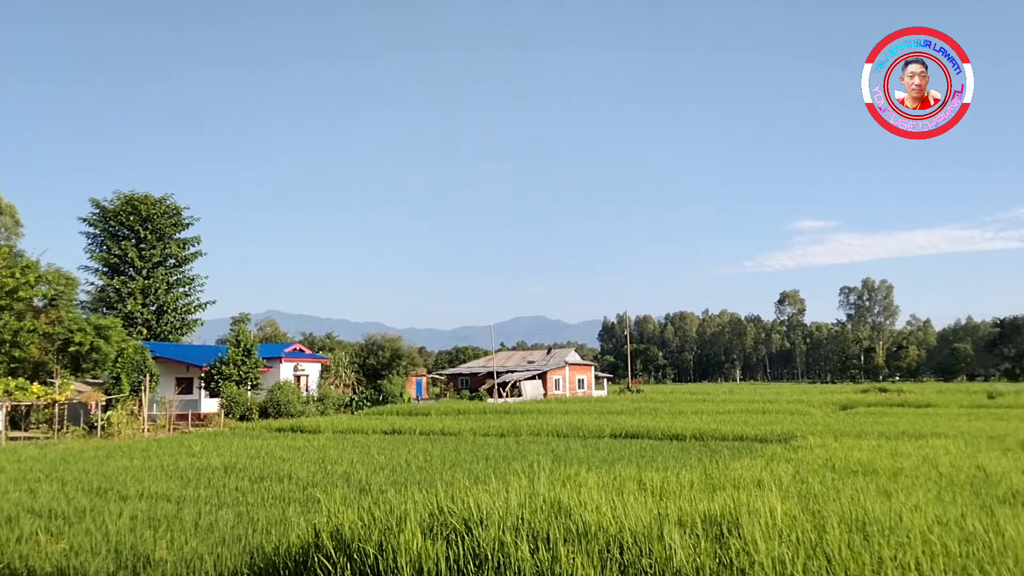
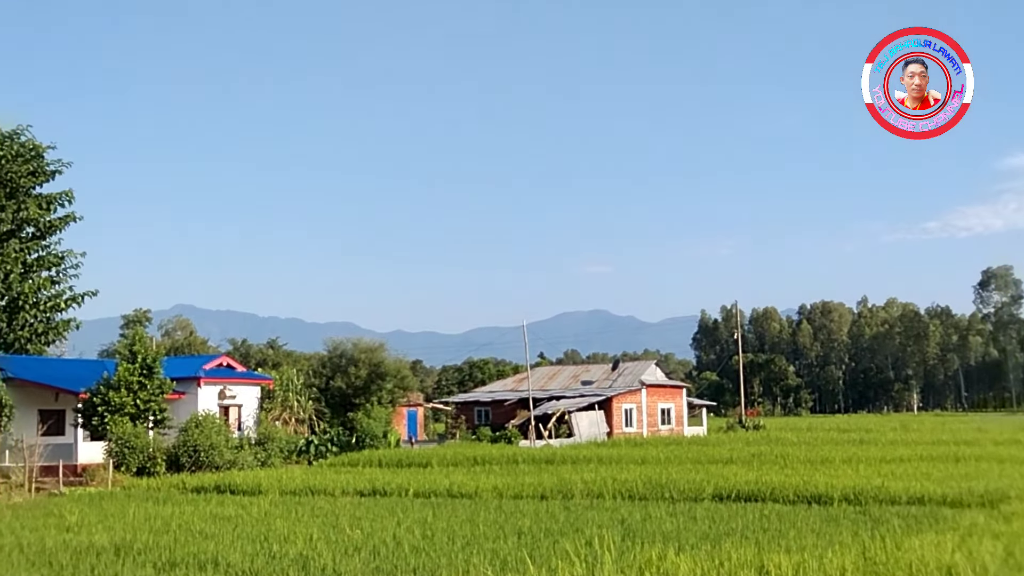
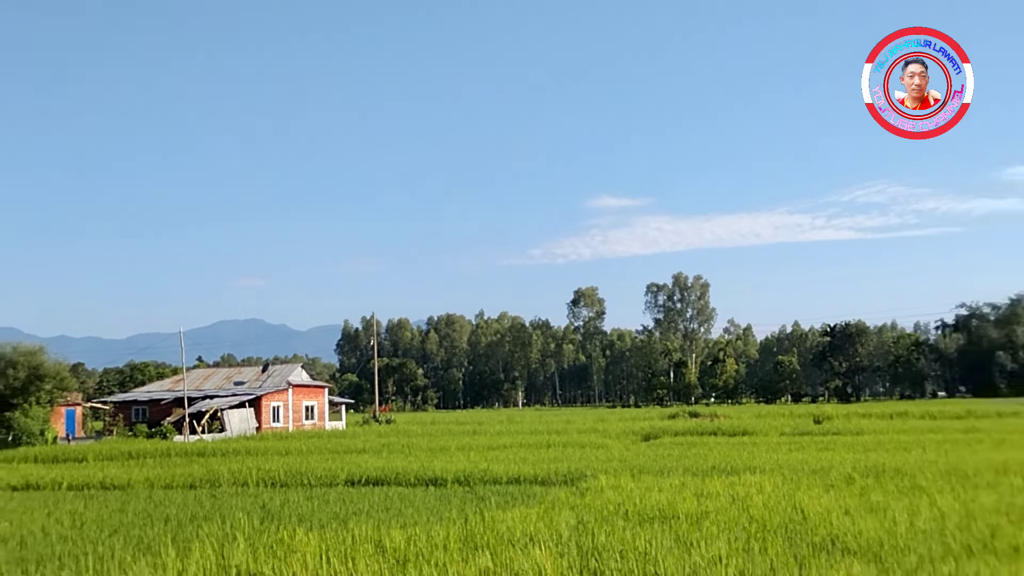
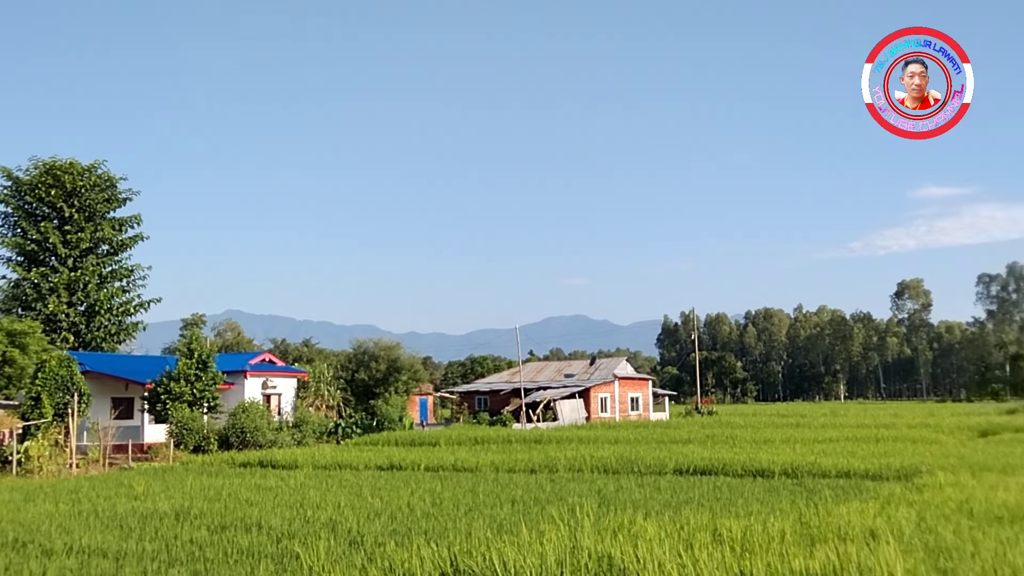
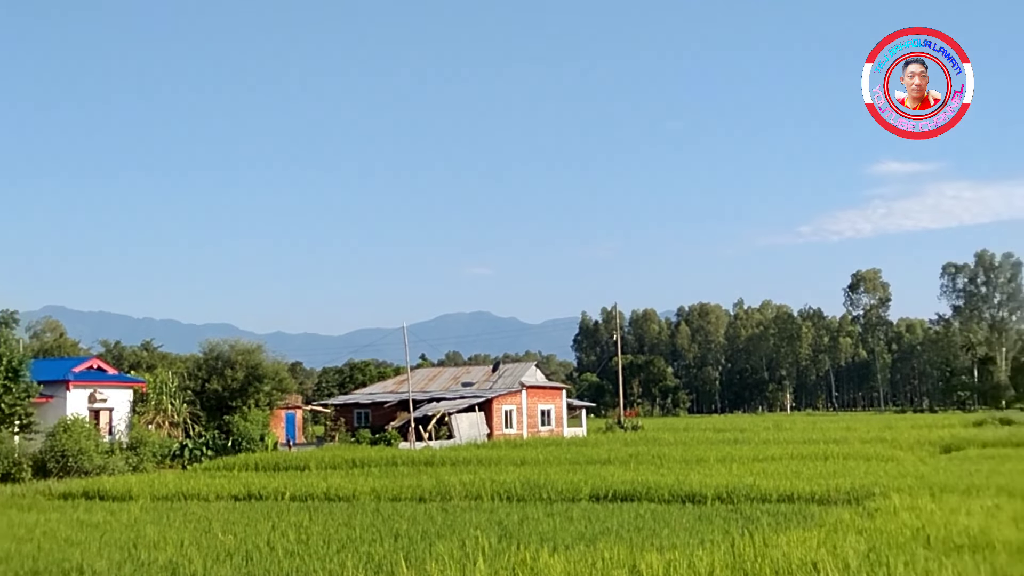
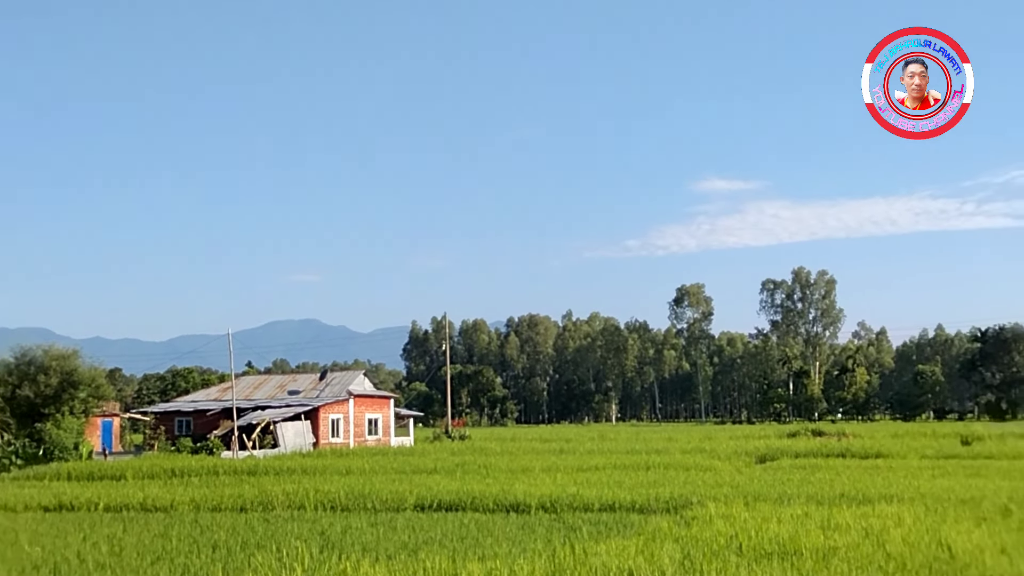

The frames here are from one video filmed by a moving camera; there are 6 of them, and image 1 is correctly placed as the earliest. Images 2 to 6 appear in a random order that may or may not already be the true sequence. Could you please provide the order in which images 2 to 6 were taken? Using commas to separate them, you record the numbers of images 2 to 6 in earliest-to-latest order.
4, 2, 5, 6, 3
